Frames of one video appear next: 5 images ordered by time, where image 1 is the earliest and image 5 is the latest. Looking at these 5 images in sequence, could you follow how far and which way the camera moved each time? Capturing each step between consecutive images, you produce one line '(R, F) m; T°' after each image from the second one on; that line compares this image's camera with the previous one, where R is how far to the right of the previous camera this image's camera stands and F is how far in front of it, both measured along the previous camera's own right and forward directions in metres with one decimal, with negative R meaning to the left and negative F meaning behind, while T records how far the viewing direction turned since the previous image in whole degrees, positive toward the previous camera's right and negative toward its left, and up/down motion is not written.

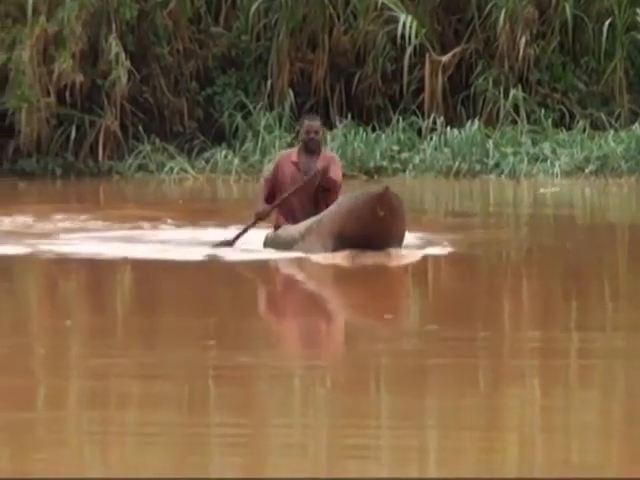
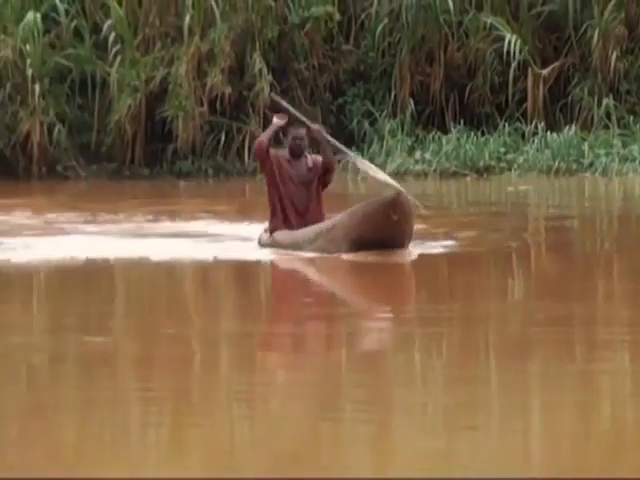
(0.0, -0.7) m; -3°
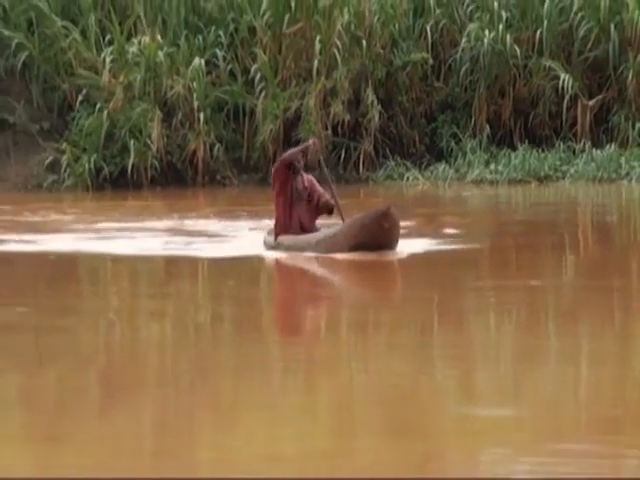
(-0.1, -1.7) m; -2°
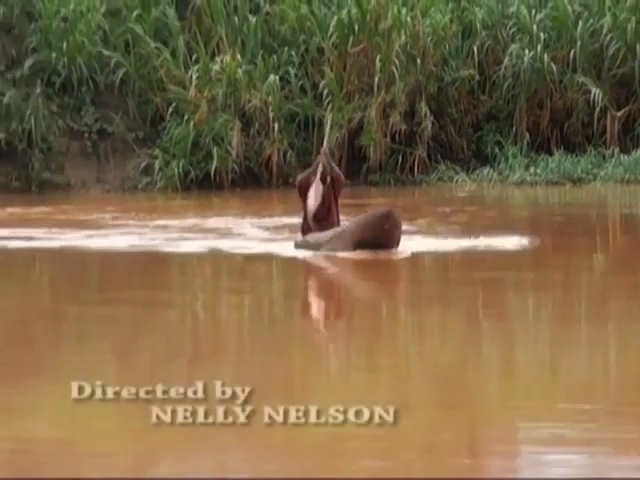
(-0.1, -1.0) m; -1°
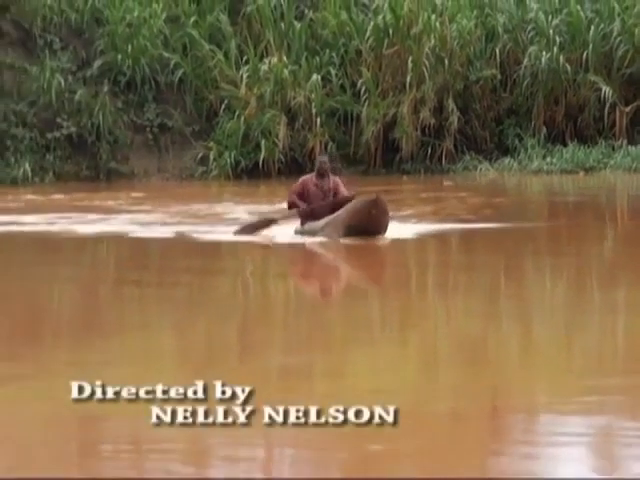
(-0.1, -0.9) m; 0°
